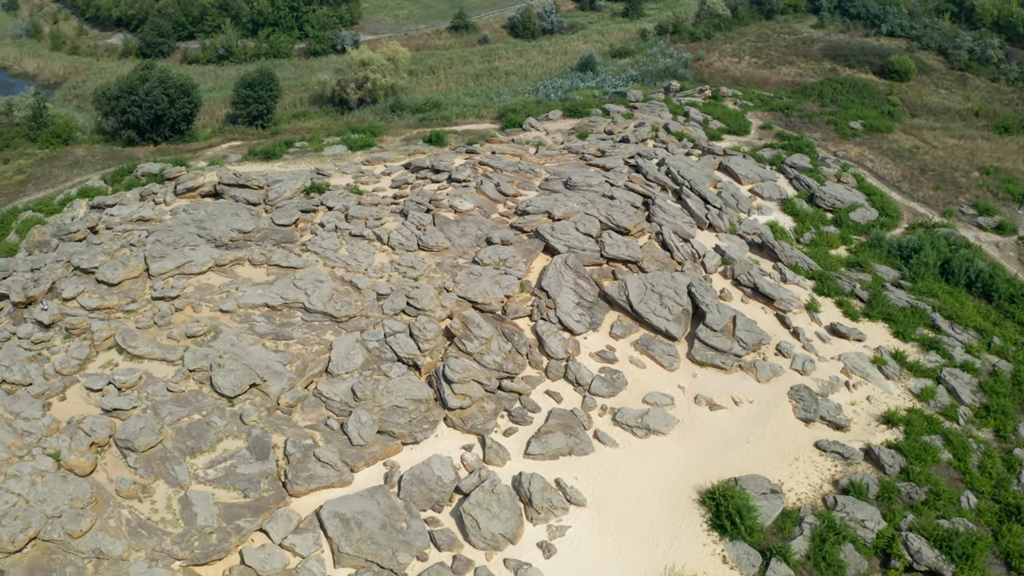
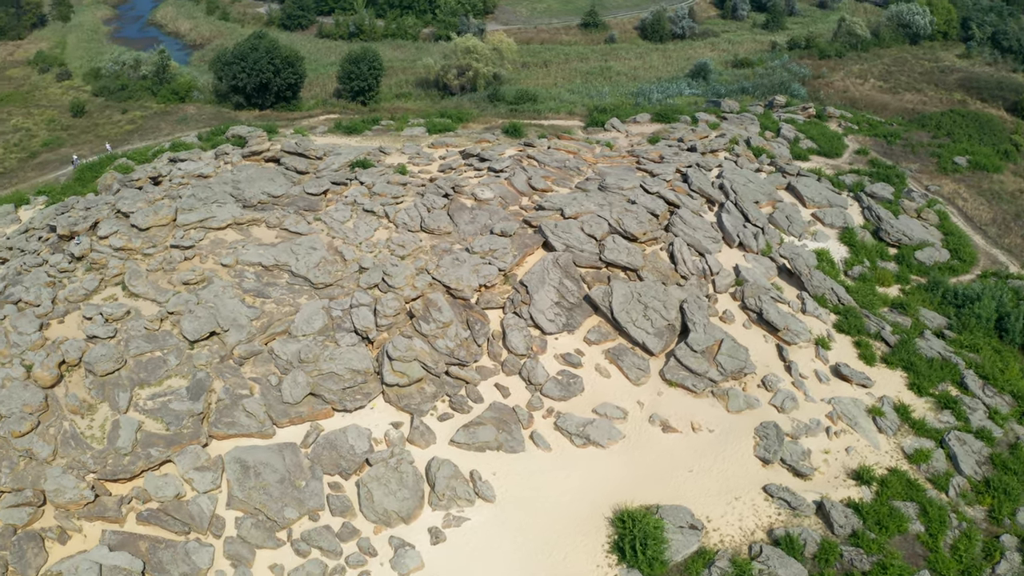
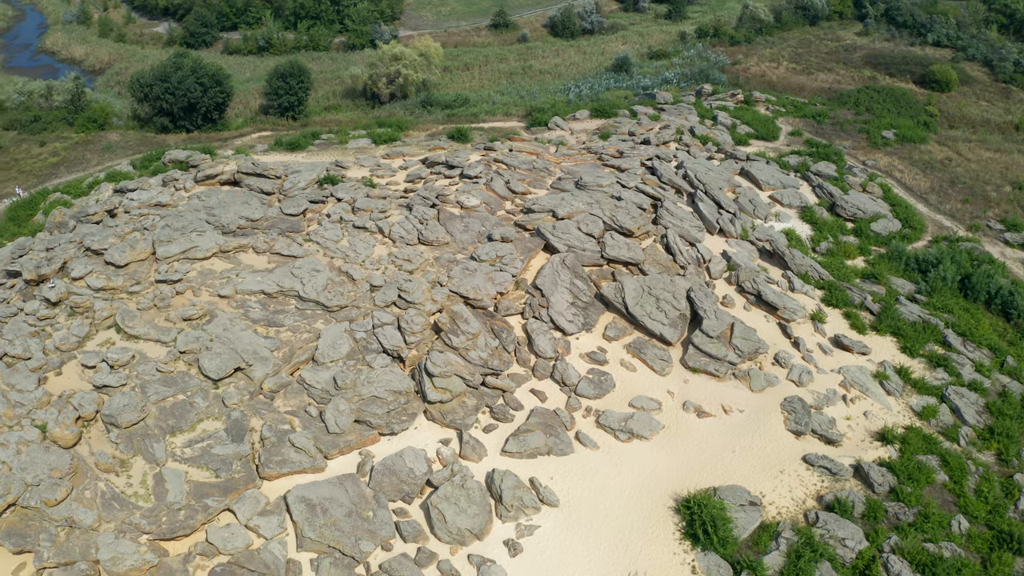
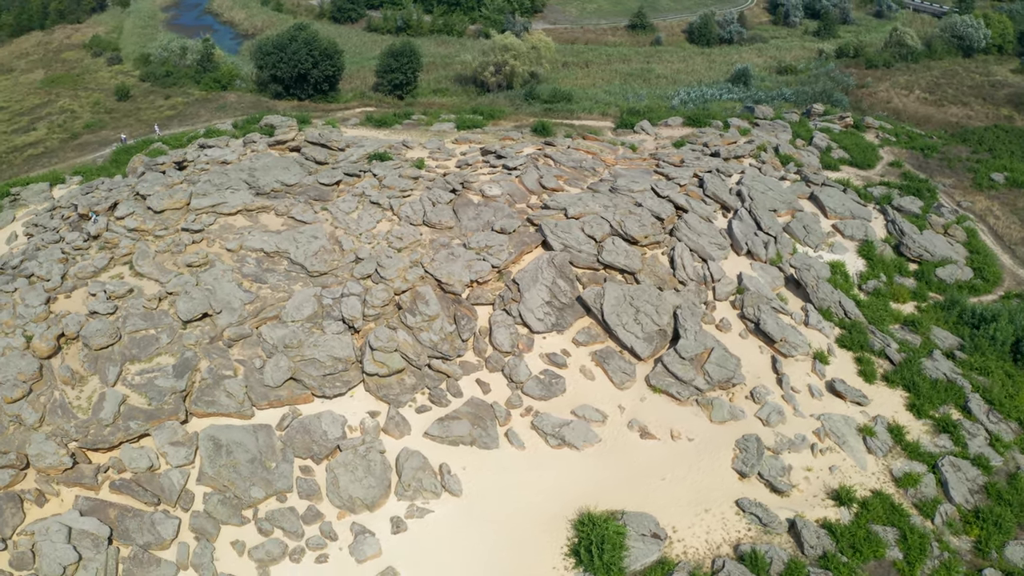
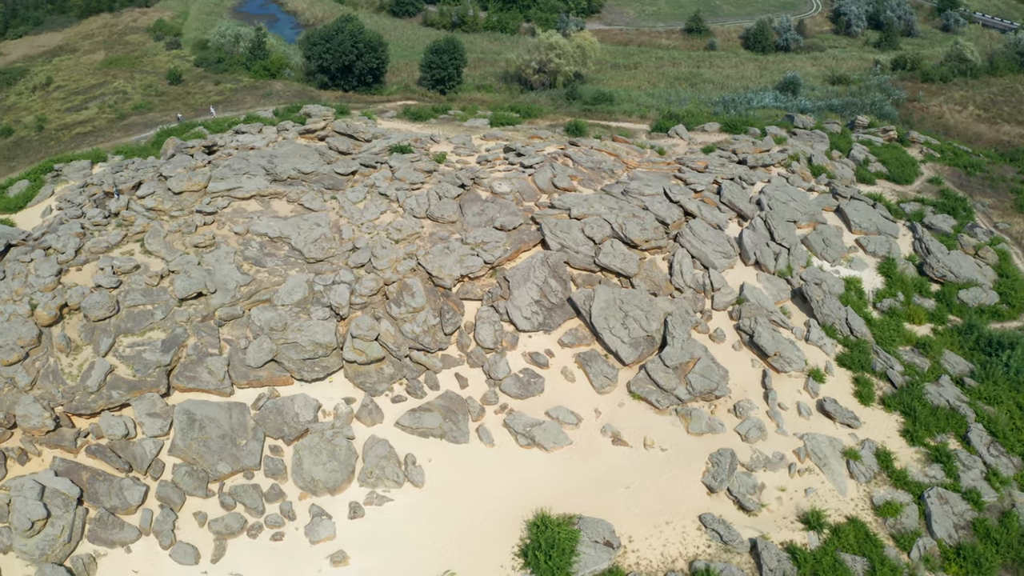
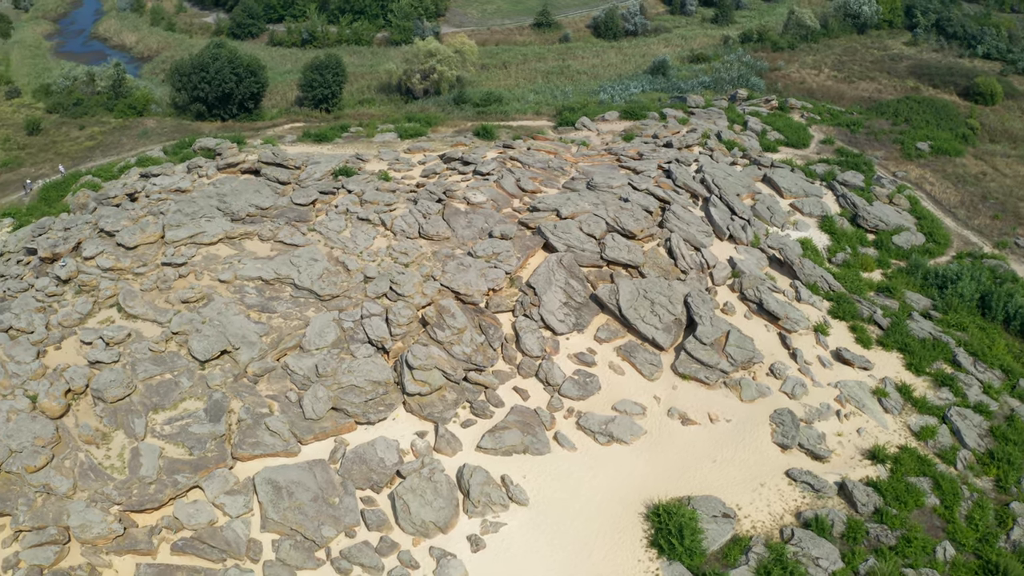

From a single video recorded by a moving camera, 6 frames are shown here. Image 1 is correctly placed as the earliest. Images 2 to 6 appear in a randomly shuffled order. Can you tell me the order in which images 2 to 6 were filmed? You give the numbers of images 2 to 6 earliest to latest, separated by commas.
3, 6, 2, 4, 5
